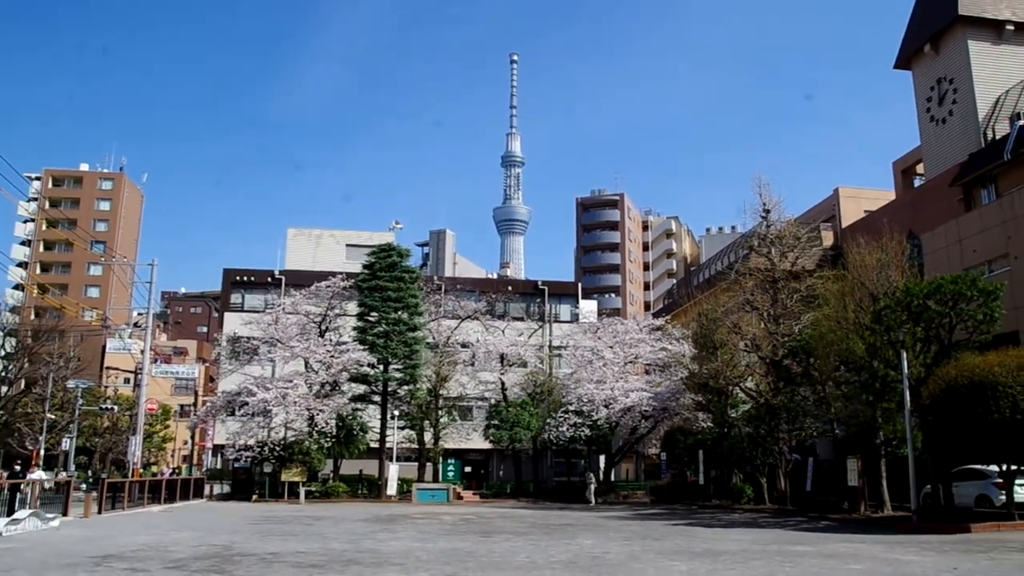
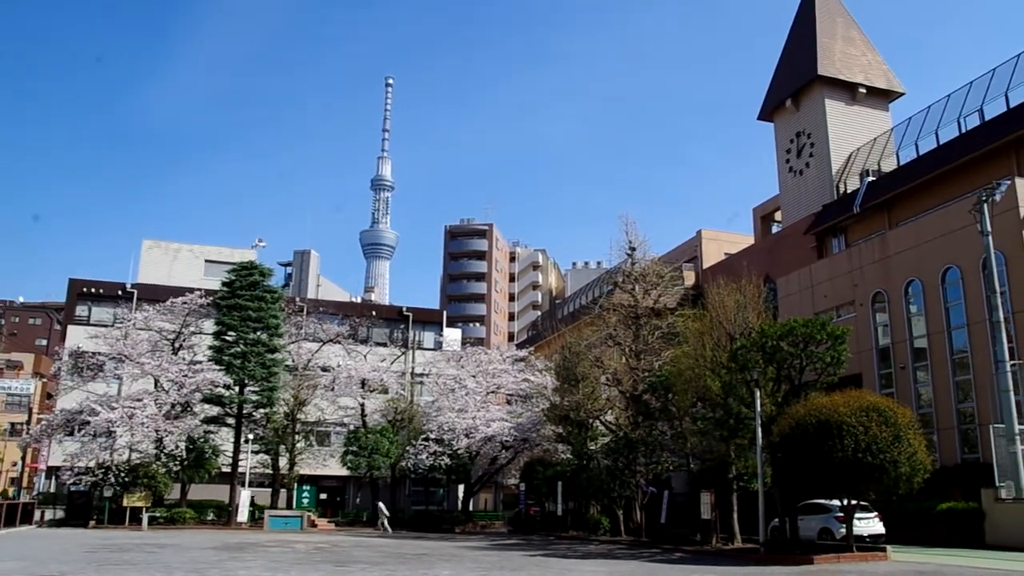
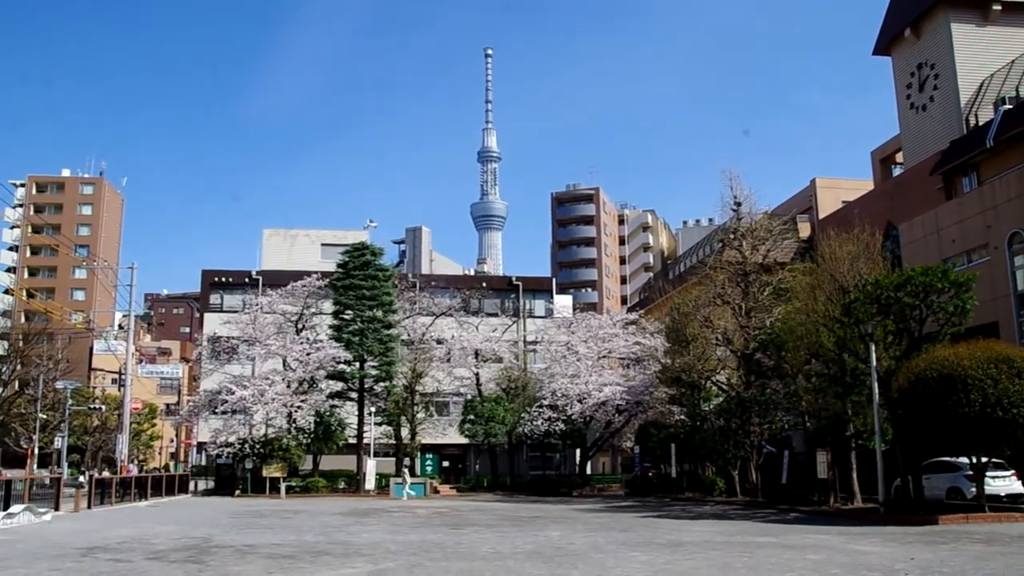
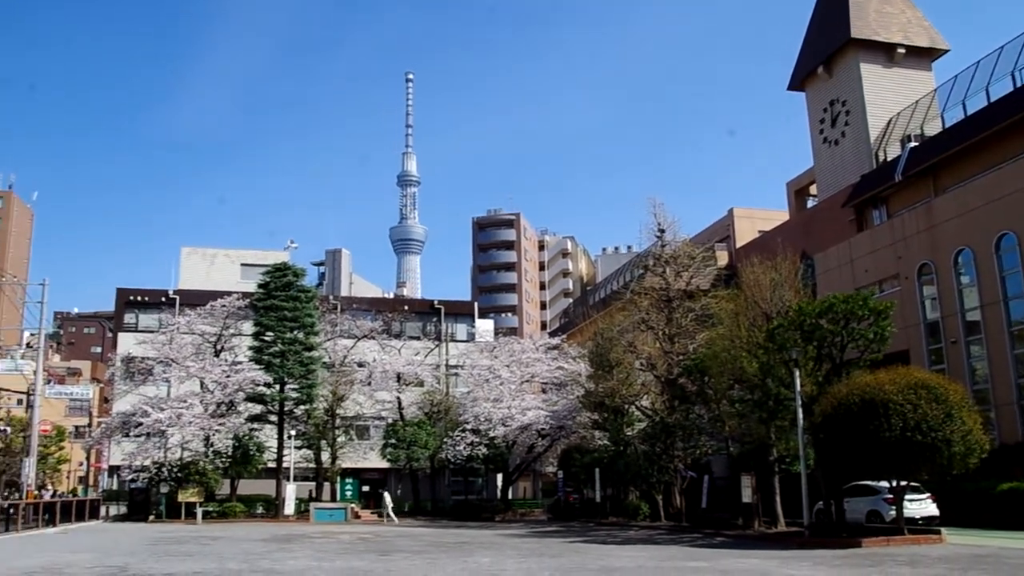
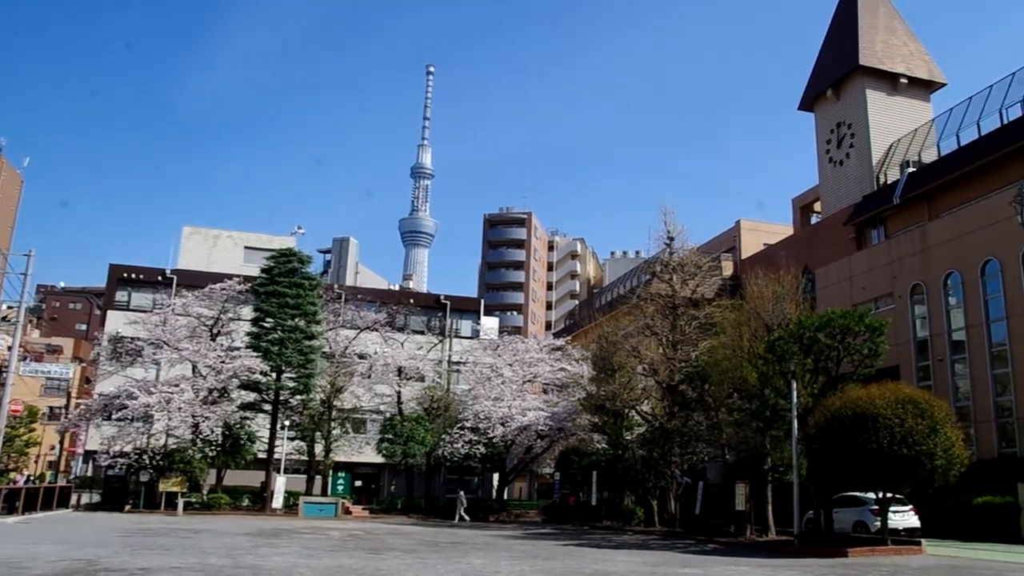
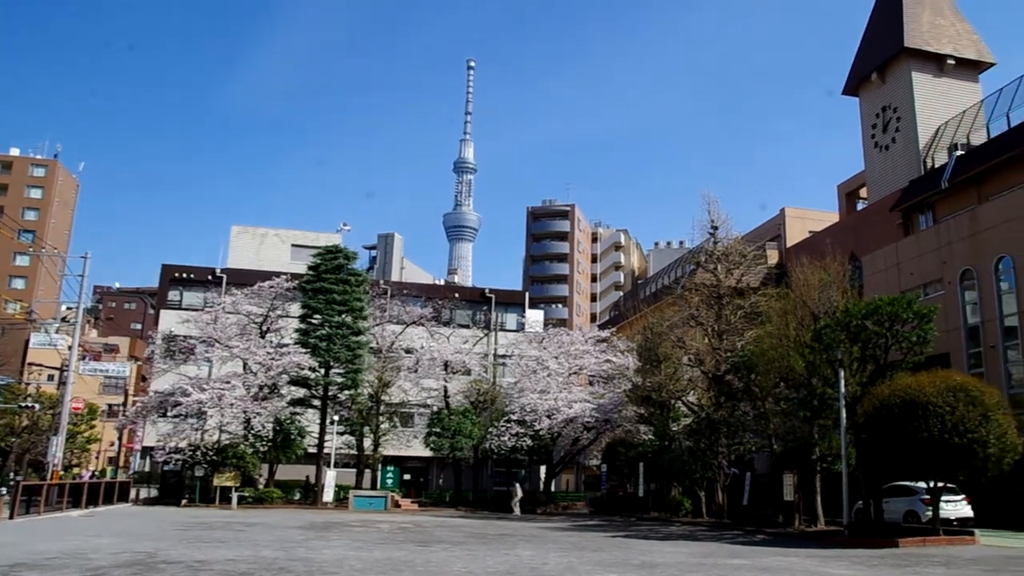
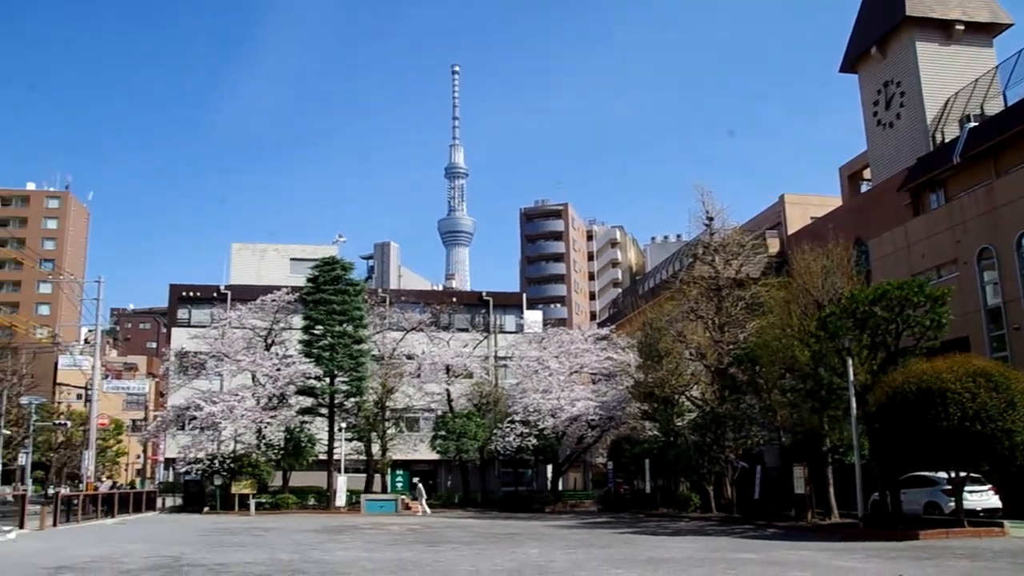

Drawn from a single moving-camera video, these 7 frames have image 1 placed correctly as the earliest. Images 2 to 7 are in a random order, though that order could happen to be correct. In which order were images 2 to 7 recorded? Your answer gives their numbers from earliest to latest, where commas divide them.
6, 5, 2, 4, 7, 3
